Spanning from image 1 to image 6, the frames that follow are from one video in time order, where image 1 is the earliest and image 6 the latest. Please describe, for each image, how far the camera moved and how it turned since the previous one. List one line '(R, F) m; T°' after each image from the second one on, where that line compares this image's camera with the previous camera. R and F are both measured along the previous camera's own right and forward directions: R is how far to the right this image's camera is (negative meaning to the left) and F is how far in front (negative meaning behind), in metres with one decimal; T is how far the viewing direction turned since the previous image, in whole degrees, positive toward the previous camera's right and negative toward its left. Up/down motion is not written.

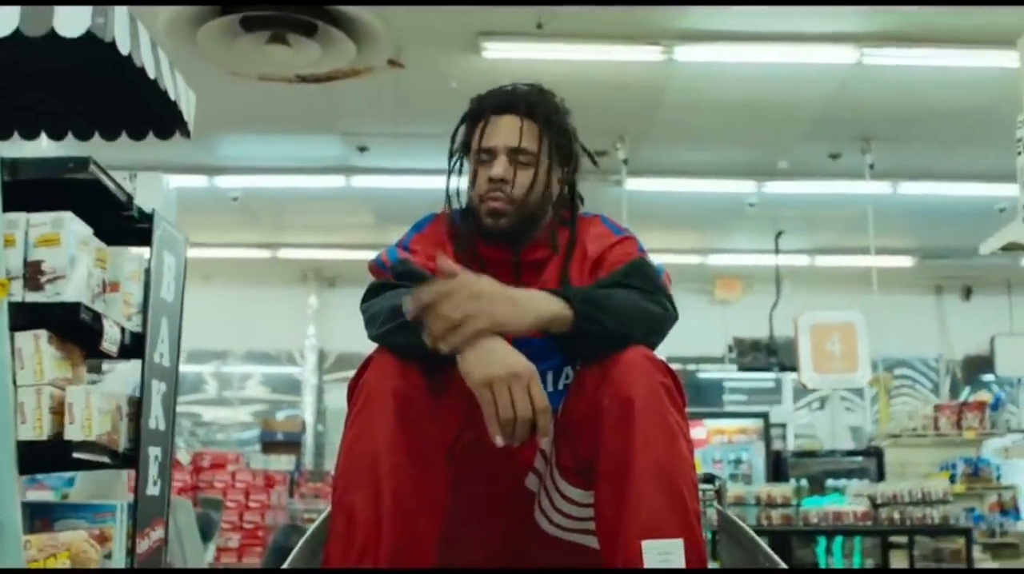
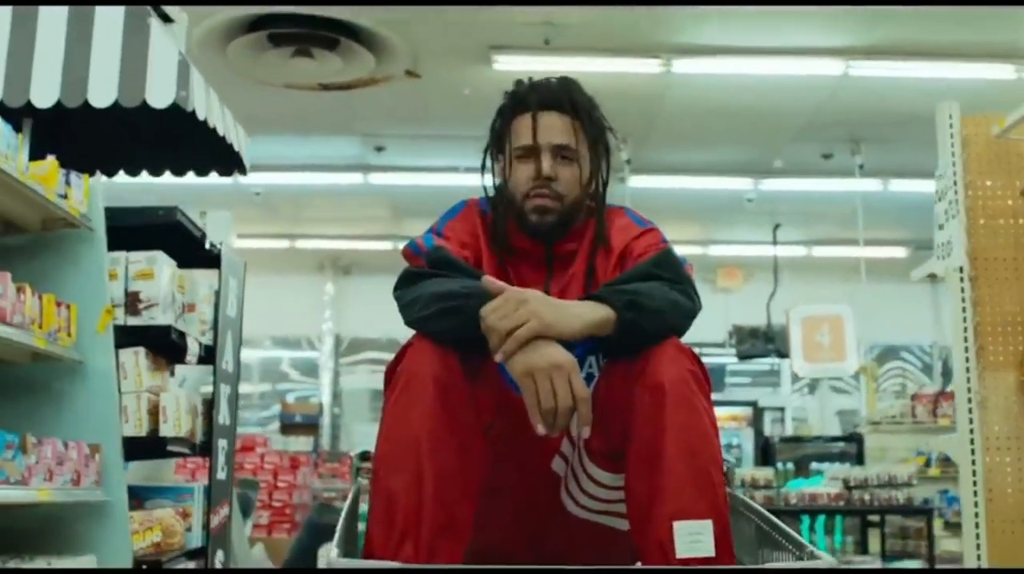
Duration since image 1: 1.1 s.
(+0.1, -0.6) m; -2°
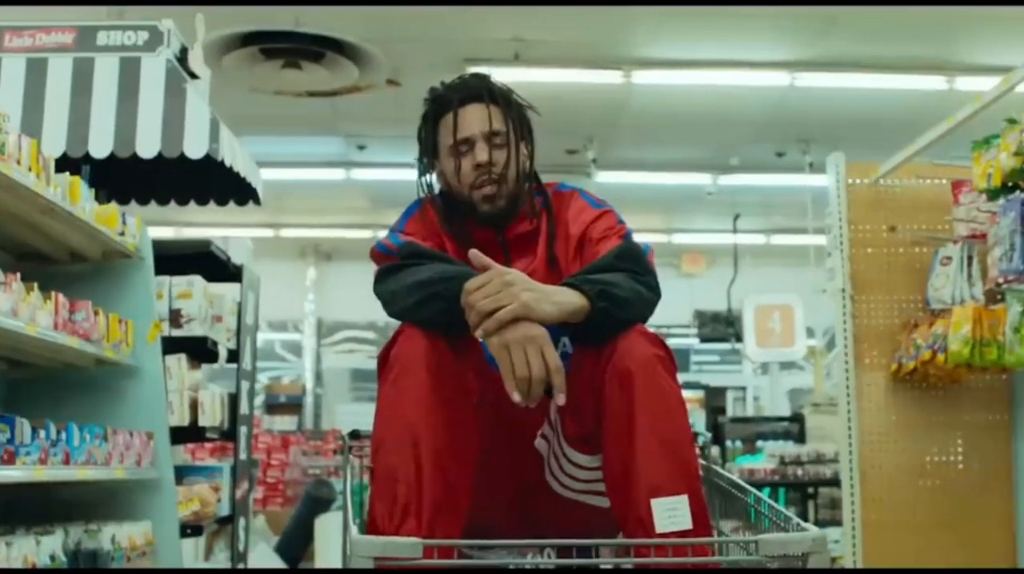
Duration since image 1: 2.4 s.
(0.0, -0.6) m; +1°
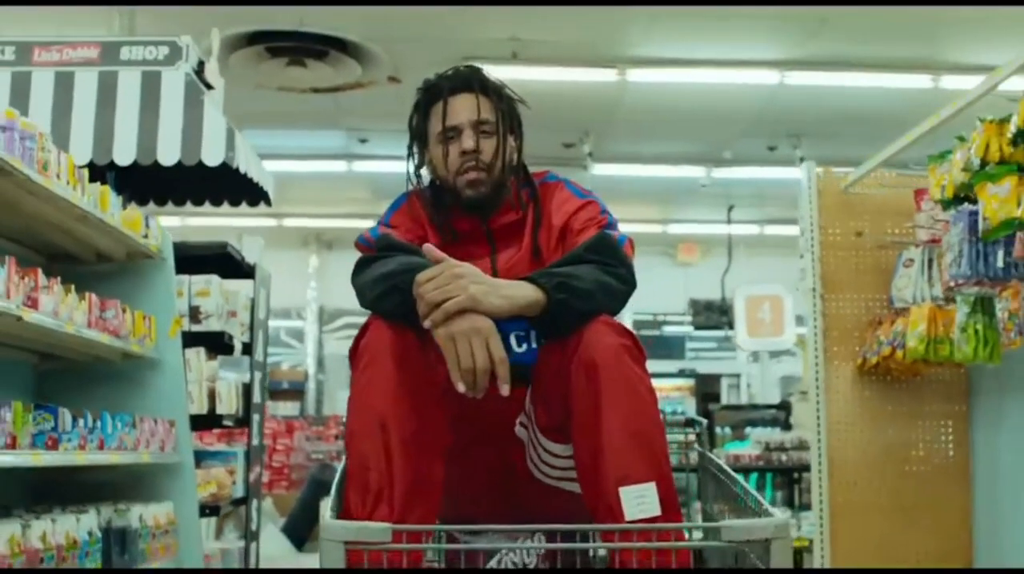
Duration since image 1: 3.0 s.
(0.0, -0.2) m; 0°
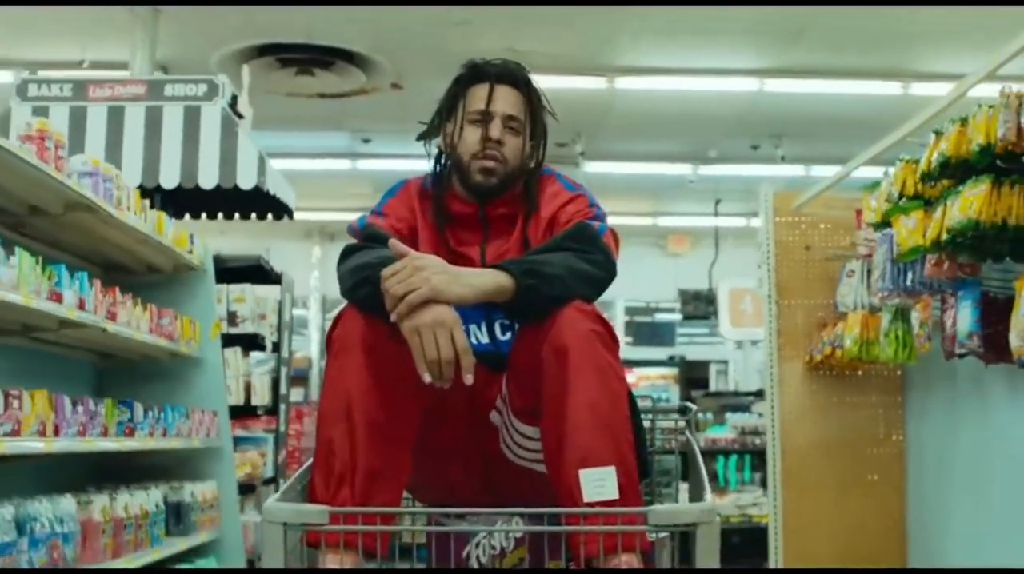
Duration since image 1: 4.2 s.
(0.0, -0.5) m; 0°
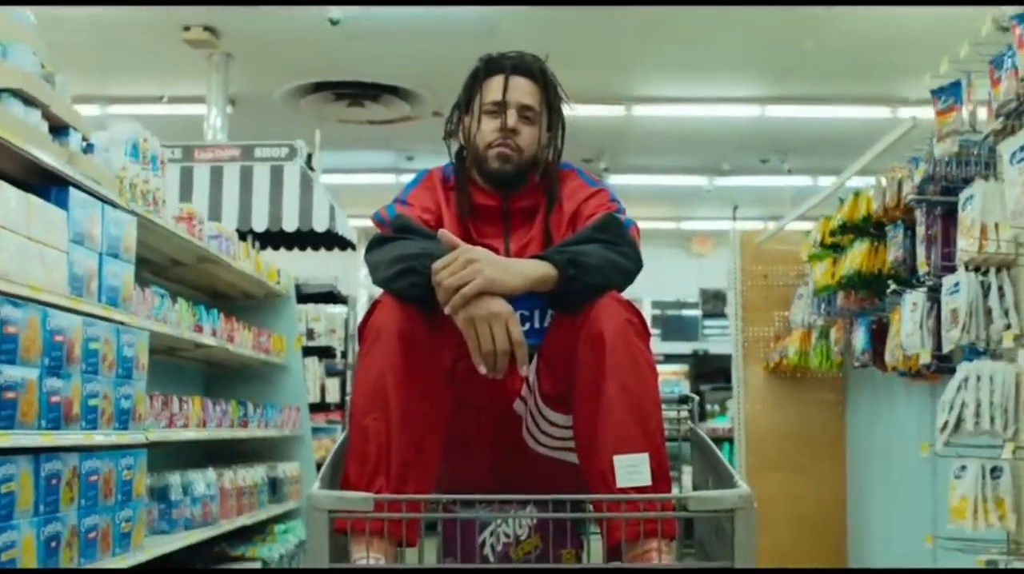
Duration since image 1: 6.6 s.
(+0.1, -1.0) m; -2°
